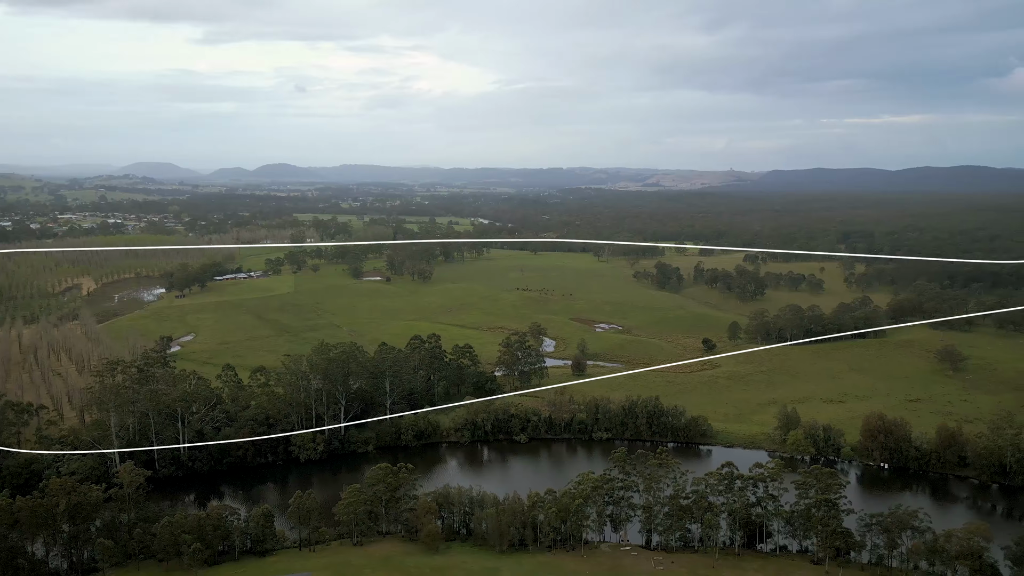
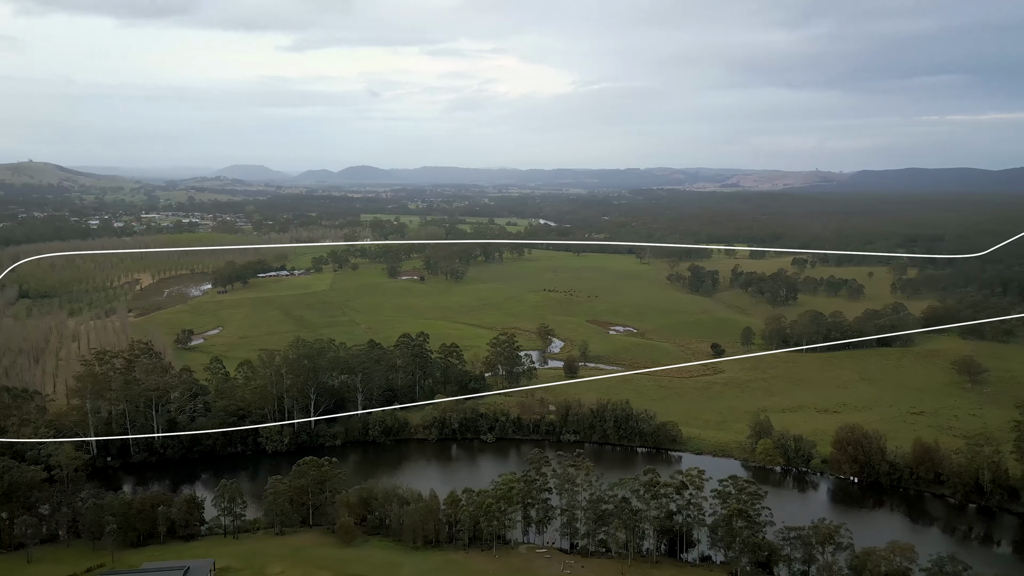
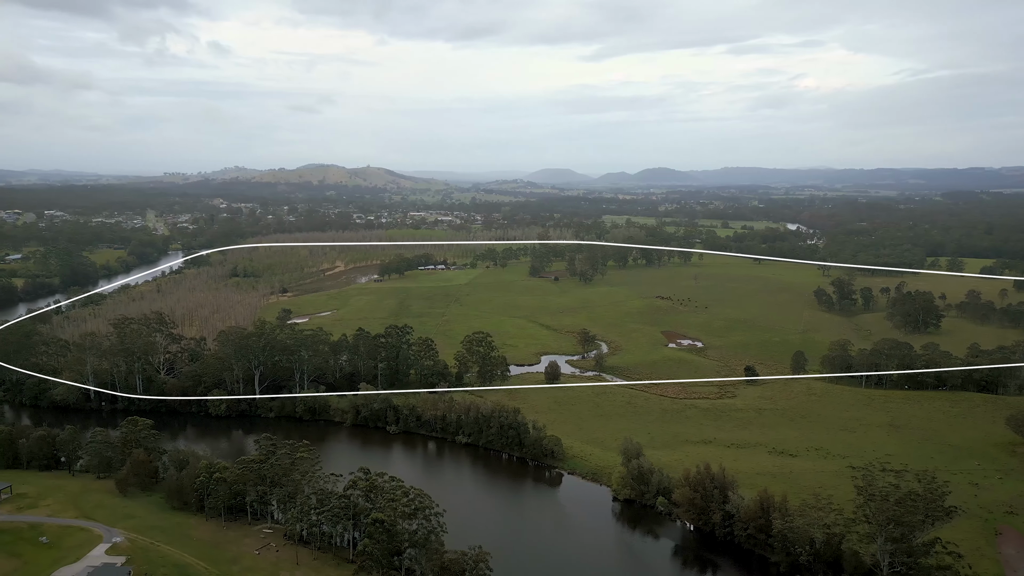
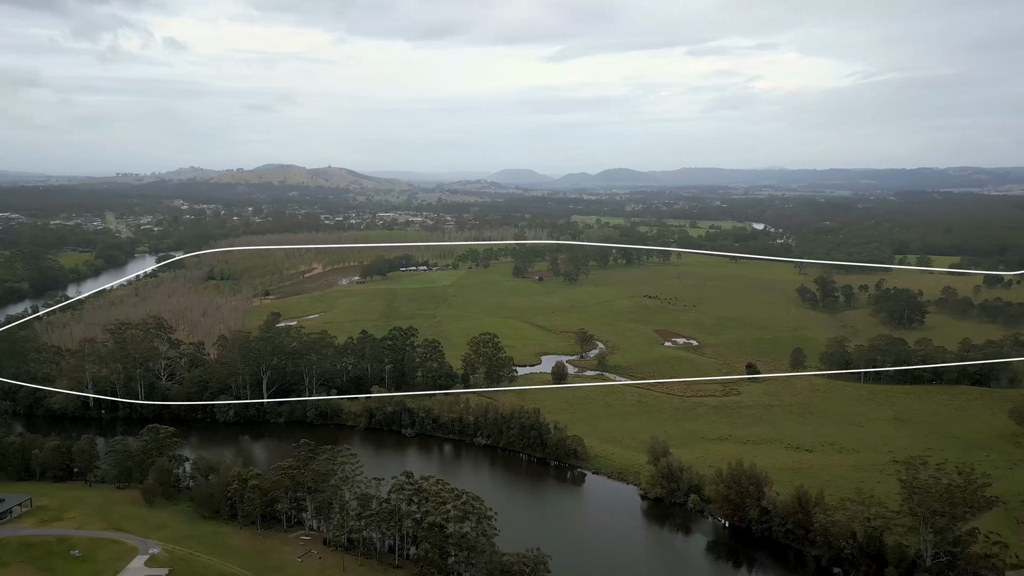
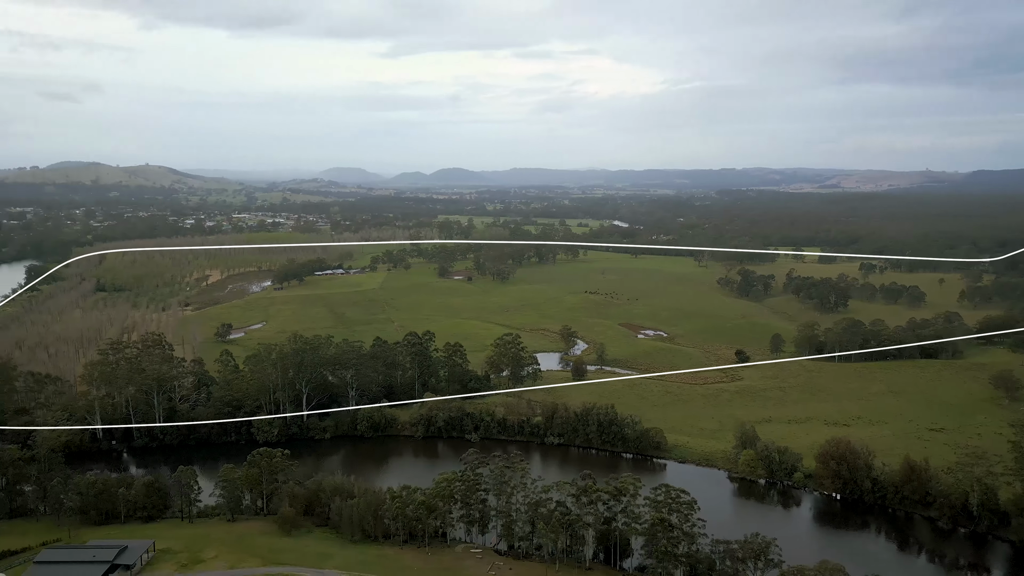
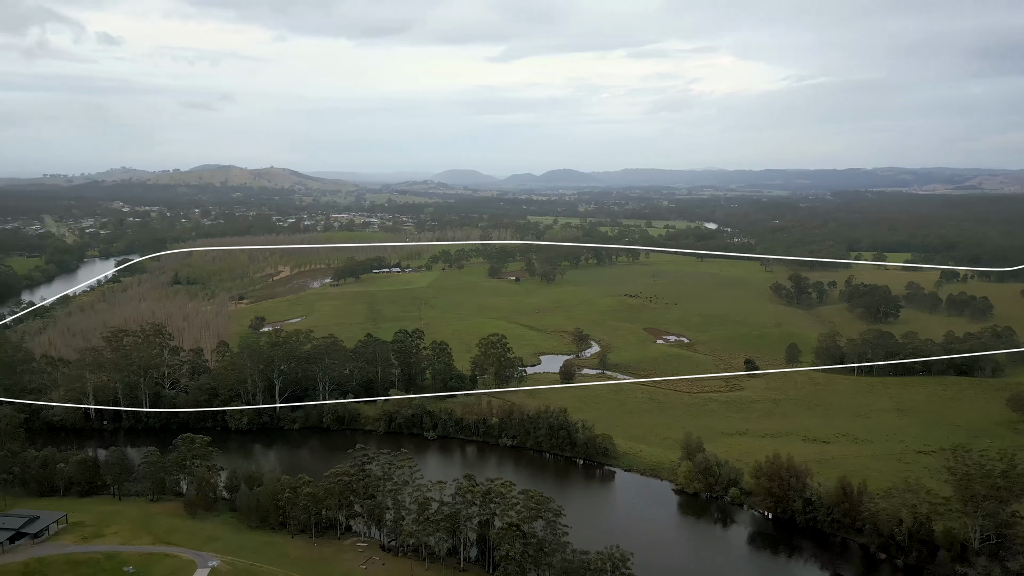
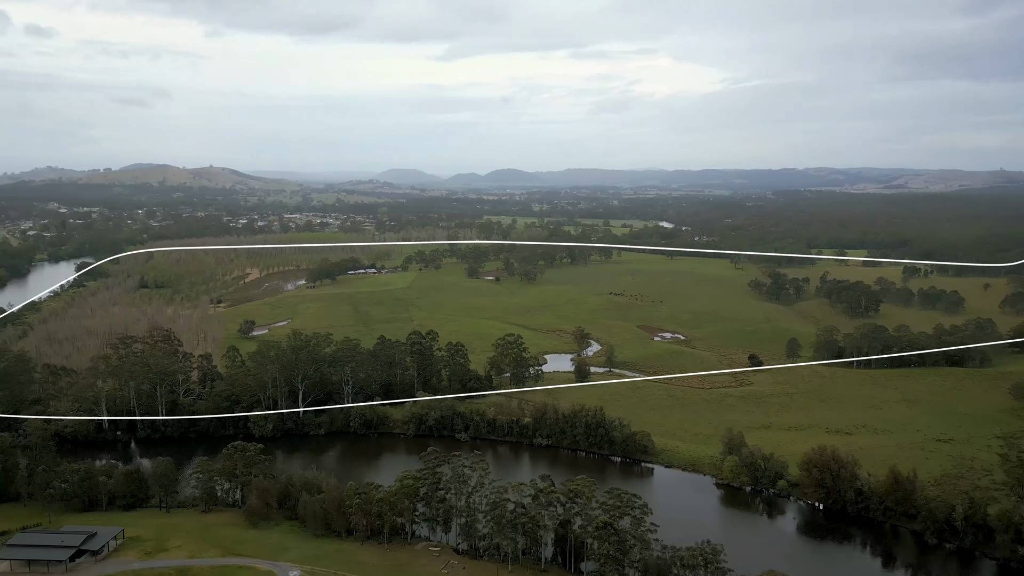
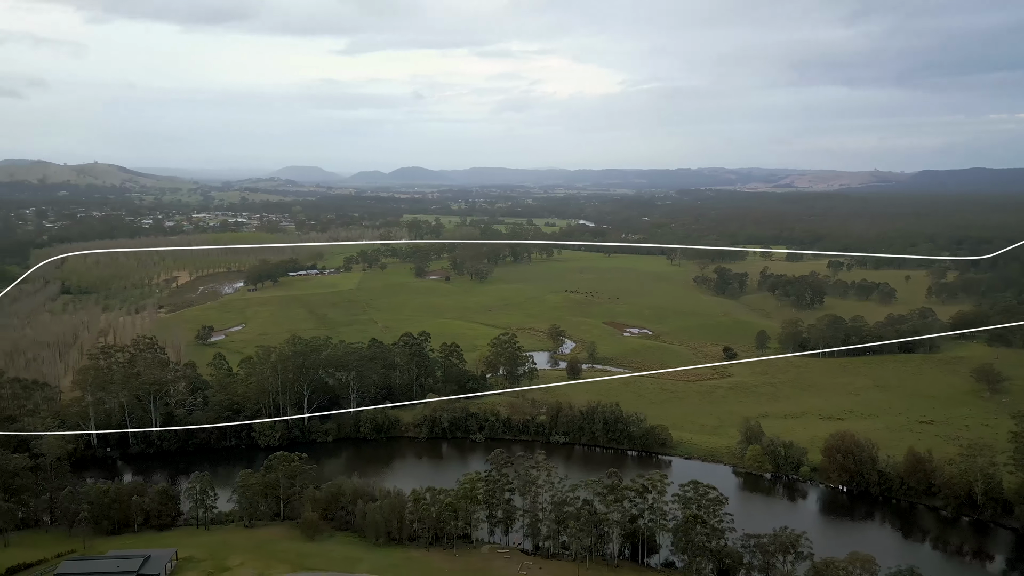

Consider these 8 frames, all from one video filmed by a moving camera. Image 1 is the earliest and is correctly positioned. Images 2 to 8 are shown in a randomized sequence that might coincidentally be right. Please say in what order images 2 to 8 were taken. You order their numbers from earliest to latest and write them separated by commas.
2, 8, 5, 7, 6, 4, 3
